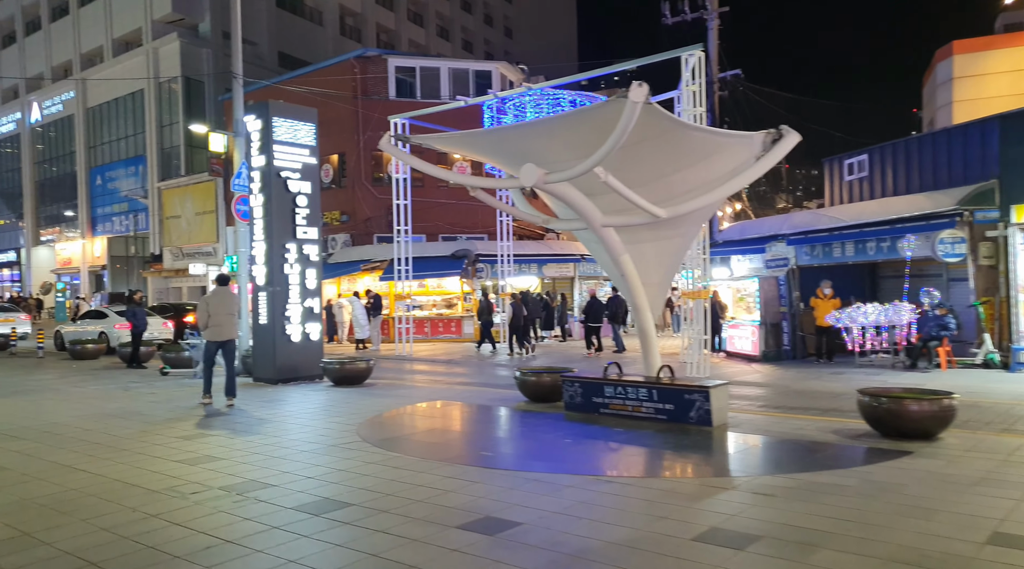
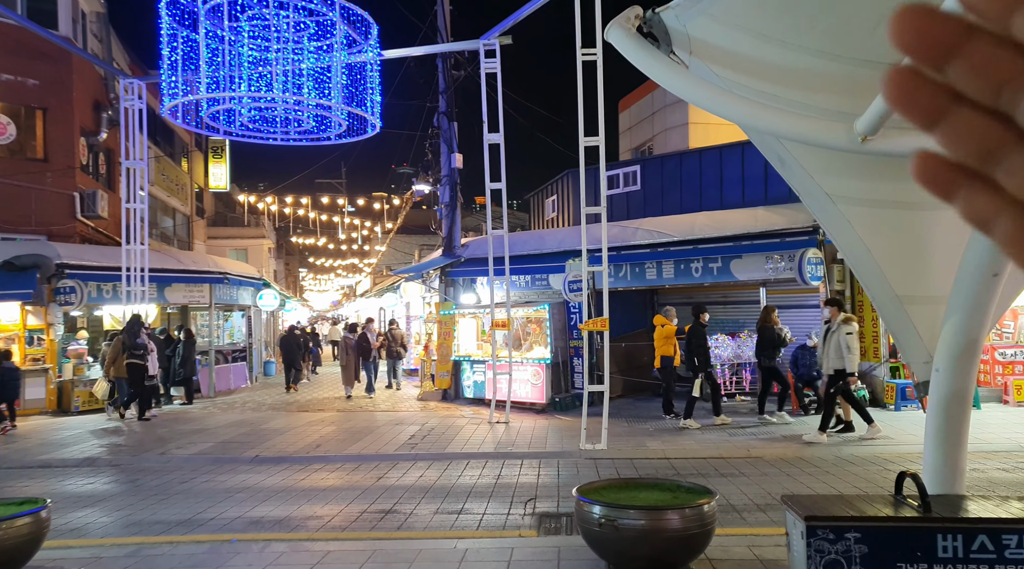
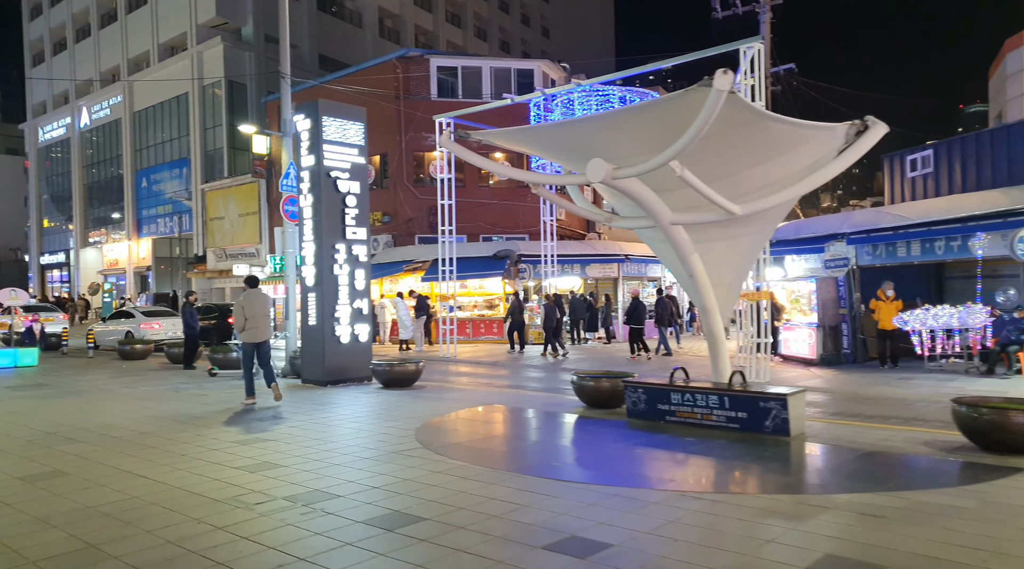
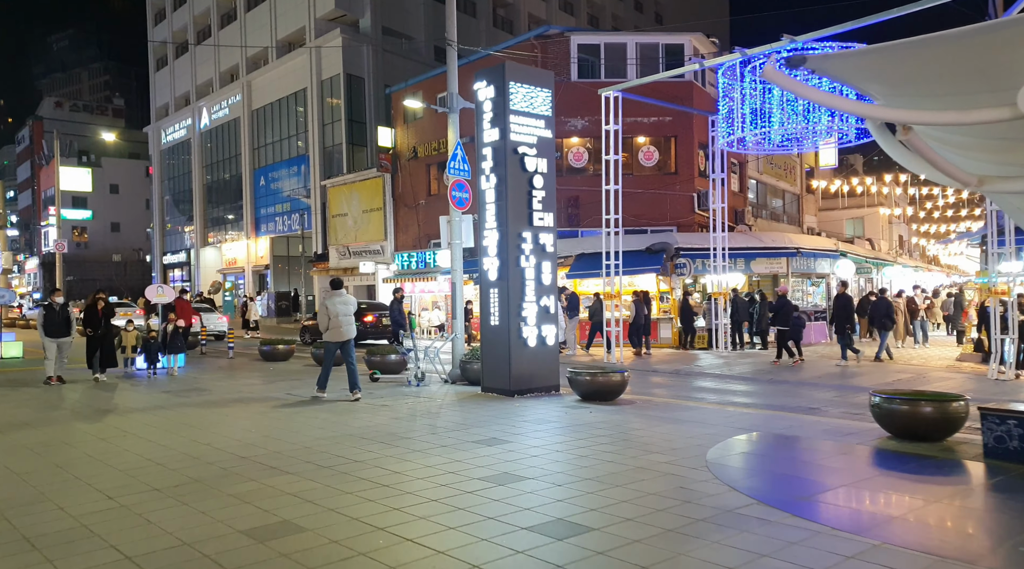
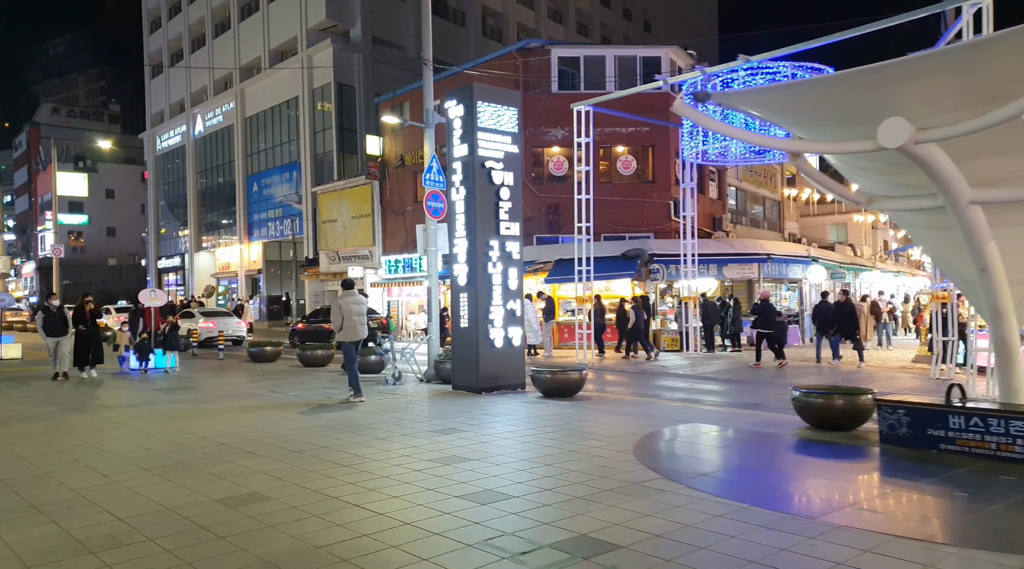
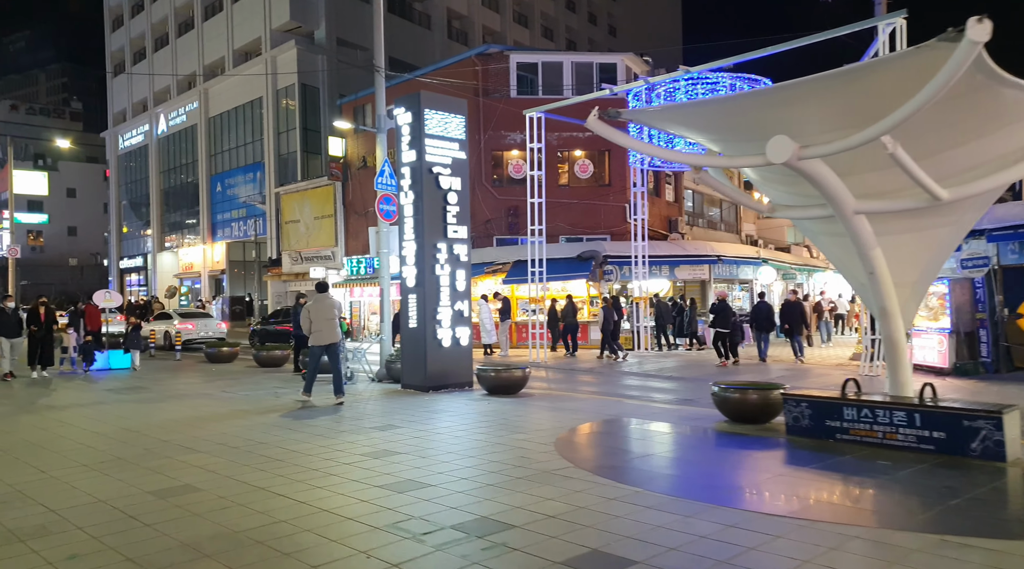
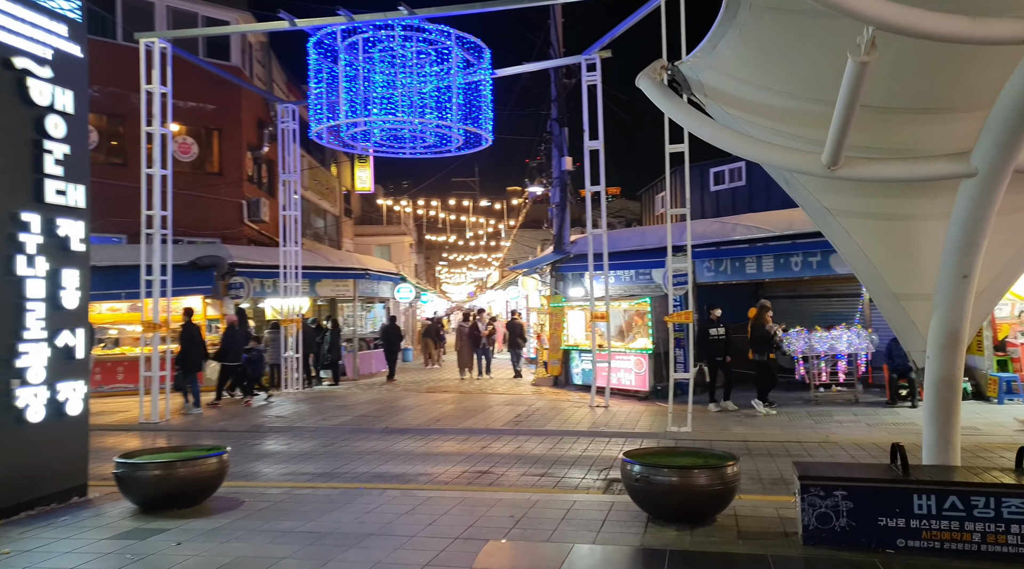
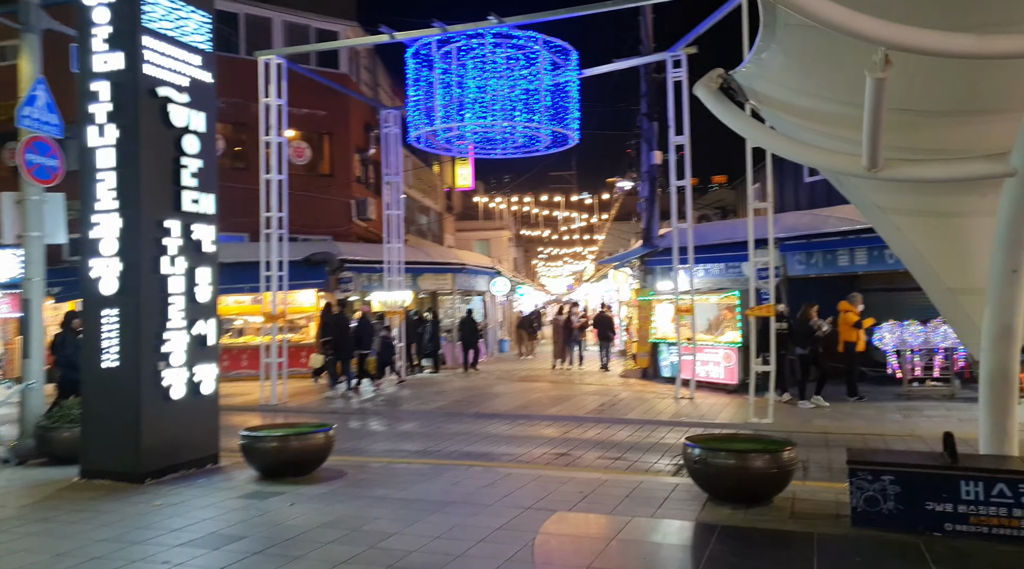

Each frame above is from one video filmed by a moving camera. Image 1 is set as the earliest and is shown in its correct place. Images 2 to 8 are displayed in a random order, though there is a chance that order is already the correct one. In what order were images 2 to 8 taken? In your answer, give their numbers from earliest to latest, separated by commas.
3, 6, 5, 4, 8, 7, 2
